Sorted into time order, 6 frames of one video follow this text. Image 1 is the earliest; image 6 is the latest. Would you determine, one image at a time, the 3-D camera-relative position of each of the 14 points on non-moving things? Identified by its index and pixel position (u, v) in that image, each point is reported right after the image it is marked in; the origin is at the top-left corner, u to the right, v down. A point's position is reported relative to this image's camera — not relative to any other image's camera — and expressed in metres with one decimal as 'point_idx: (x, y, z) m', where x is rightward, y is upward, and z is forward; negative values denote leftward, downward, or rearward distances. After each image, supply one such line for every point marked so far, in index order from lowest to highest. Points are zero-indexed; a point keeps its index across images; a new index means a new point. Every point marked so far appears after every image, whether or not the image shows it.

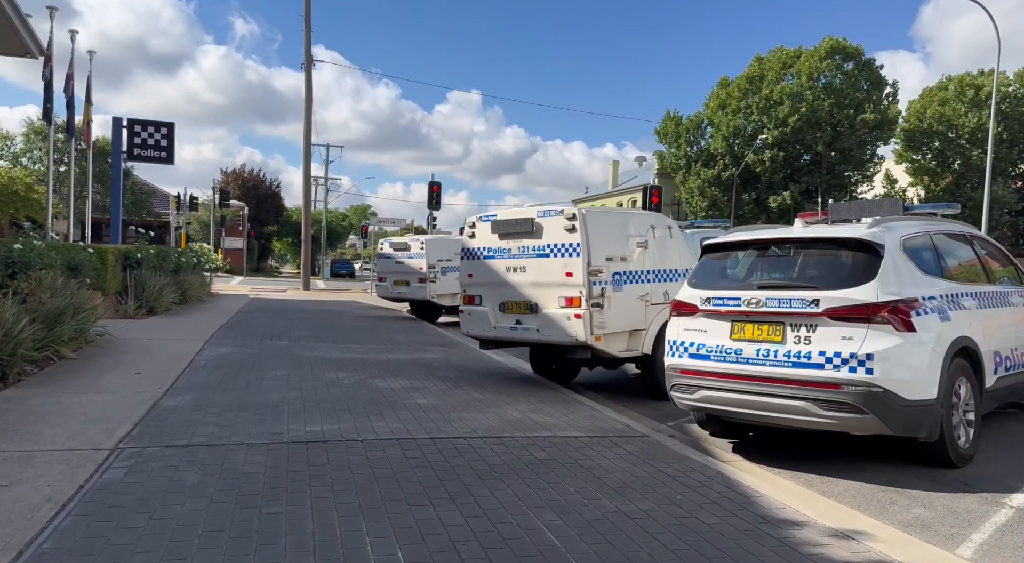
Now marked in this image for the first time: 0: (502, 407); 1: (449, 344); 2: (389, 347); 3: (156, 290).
0: (-0.1, -1.4, +7.1) m
1: (-1.2, -1.2, +12.6) m
2: (-2.2, -1.2, +11.6) m
3: (-8.1, -0.2, +14.9) m
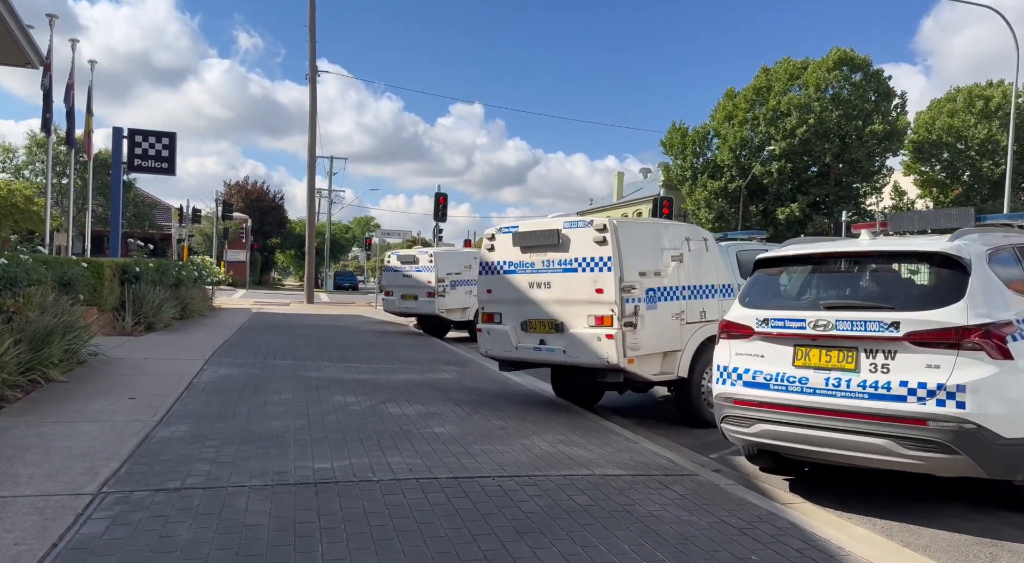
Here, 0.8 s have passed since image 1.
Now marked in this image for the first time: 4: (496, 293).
0: (+0.2, -1.5, +6.4) m
1: (-0.9, -1.5, +12.0) m
2: (-1.9, -1.4, +11.0) m
3: (-7.8, -0.5, +14.3) m
4: (-0.2, -0.1, +8.2) m
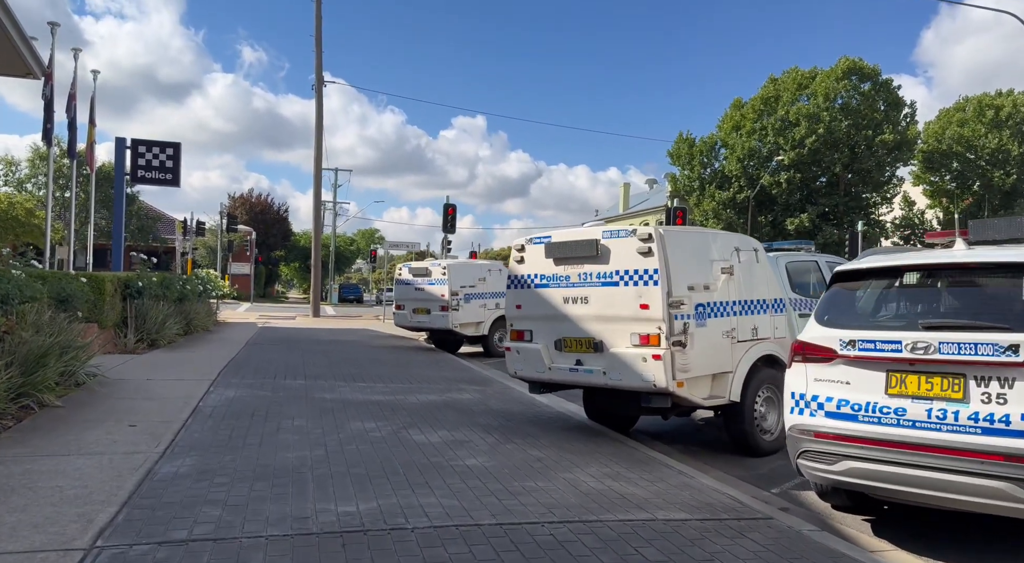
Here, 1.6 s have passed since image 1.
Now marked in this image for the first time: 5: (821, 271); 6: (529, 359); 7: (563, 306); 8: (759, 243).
0: (+0.5, -1.7, +5.8) m
1: (-0.5, -1.7, +11.4) m
2: (-1.5, -1.7, +10.4) m
3: (-7.4, -0.8, +13.7) m
4: (+0.2, -0.3, +7.6) m
5: (+3.9, +0.2, +8.3) m
6: (+0.2, -0.9, +7.5) m
7: (+0.6, -0.3, +7.2) m
8: (+2.7, +0.4, +7.2) m
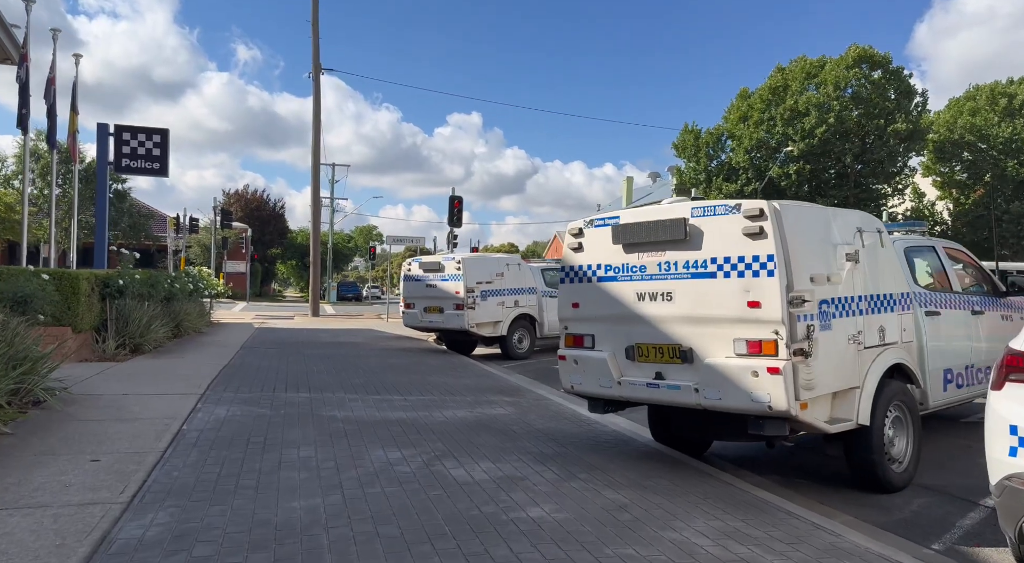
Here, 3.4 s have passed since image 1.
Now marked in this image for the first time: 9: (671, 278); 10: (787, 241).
0: (+1.1, -1.6, +4.3) m
1: (0.0, -1.7, +9.9) m
2: (-1.0, -1.6, +8.9) m
3: (-6.9, -0.8, +12.2) m
4: (+0.7, -0.2, +6.1) m
5: (+4.4, +0.3, +6.8) m
6: (+0.7, -0.8, +6.0) m
7: (+1.1, -0.2, +5.7) m
8: (+3.2, +0.5, +5.7) m
9: (+1.3, 0.0, +5.5) m
10: (+2.1, +0.3, +4.9) m
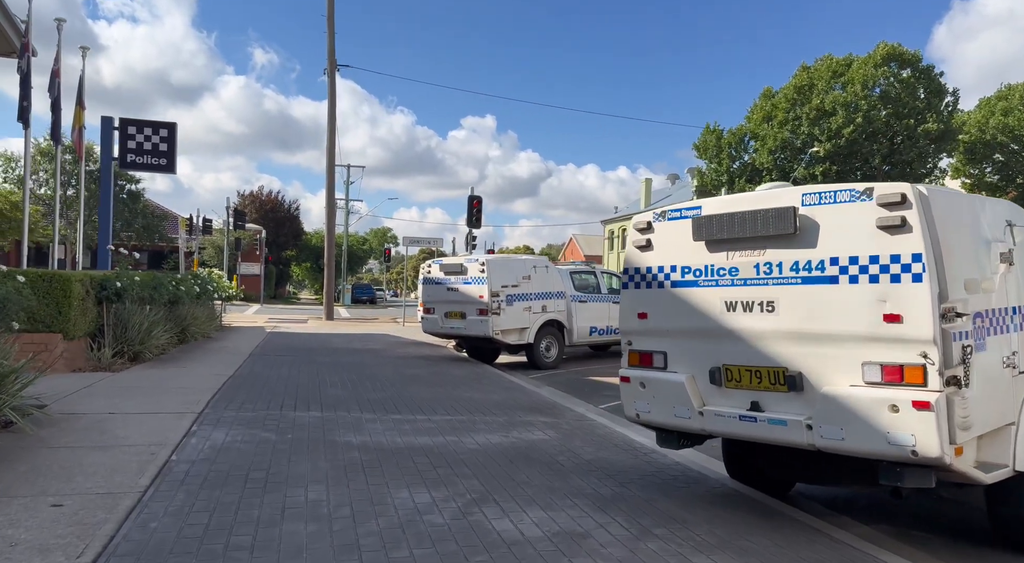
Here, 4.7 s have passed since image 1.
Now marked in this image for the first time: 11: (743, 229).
0: (+1.5, -1.7, +3.2) m
1: (+0.5, -1.7, +8.8) m
2: (-0.5, -1.6, +7.8) m
3: (-6.4, -0.8, +11.2) m
4: (+1.1, -0.3, +5.0) m
5: (+4.8, +0.2, +5.6) m
6: (+1.1, -0.9, +4.9) m
7: (+1.5, -0.2, +4.6) m
8: (+3.6, +0.5, +4.6) m
9: (+1.7, 0.0, +4.4) m
10: (+2.5, +0.3, +3.8) m
11: (+1.6, +0.4, +4.6) m
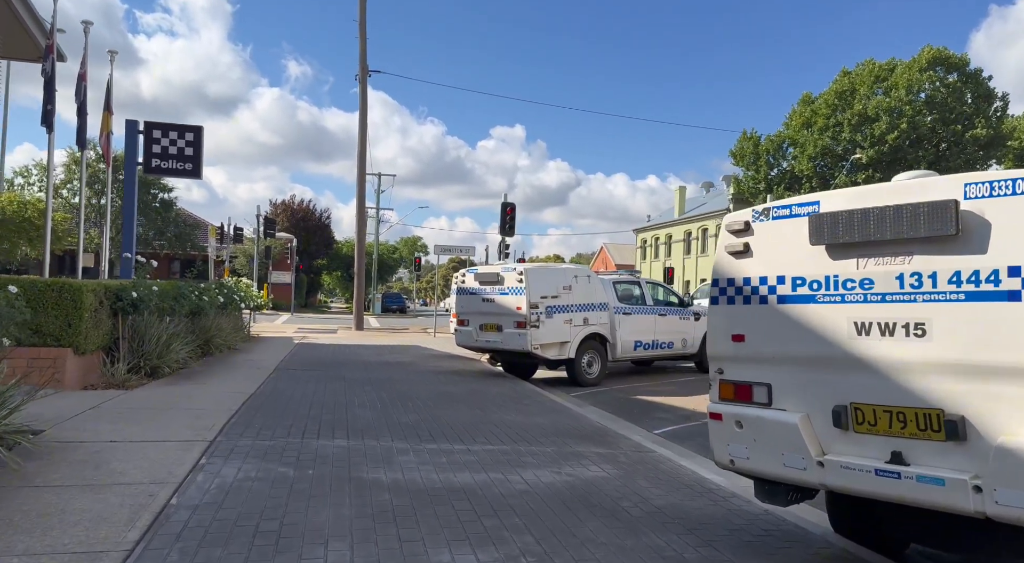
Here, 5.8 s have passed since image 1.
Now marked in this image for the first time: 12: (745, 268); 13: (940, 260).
0: (+1.8, -1.7, +2.2) m
1: (+1.0, -1.8, +7.8) m
2: (0.0, -1.8, +6.9) m
3: (-5.7, -1.0, +10.6) m
4: (+1.5, -0.4, +4.0) m
5: (+5.3, +0.1, +4.5) m
6: (+1.5, -0.9, +3.9) m
7: (+1.9, -0.3, +3.6) m
8: (+4.0, +0.4, +3.5) m
9: (+2.1, -0.1, +3.4) m
10: (+2.8, +0.2, +2.8) m
11: (+2.0, +0.3, +3.6) m
12: (+1.5, +0.1, +4.2) m
13: (+2.2, +0.1, +3.4) m
